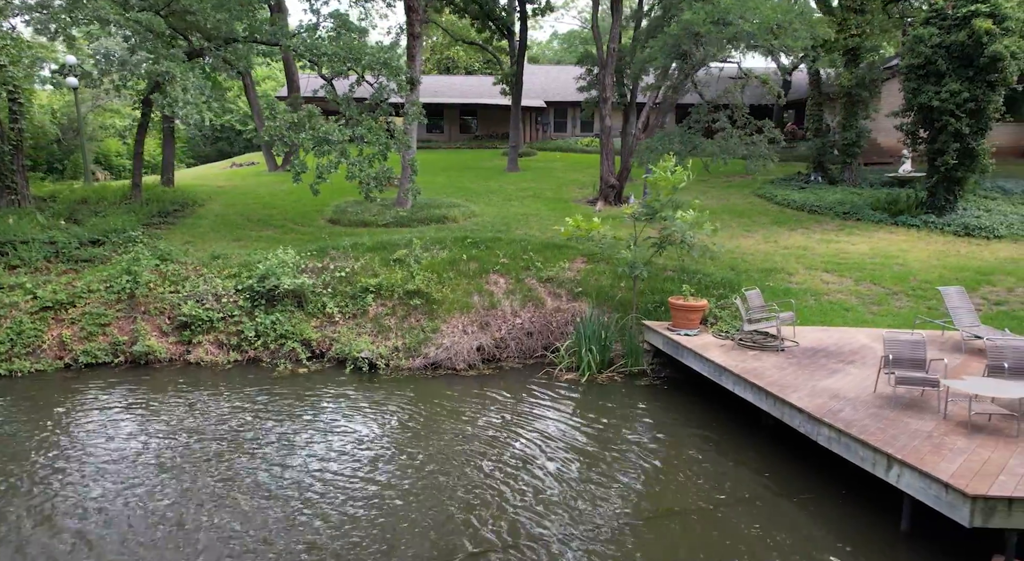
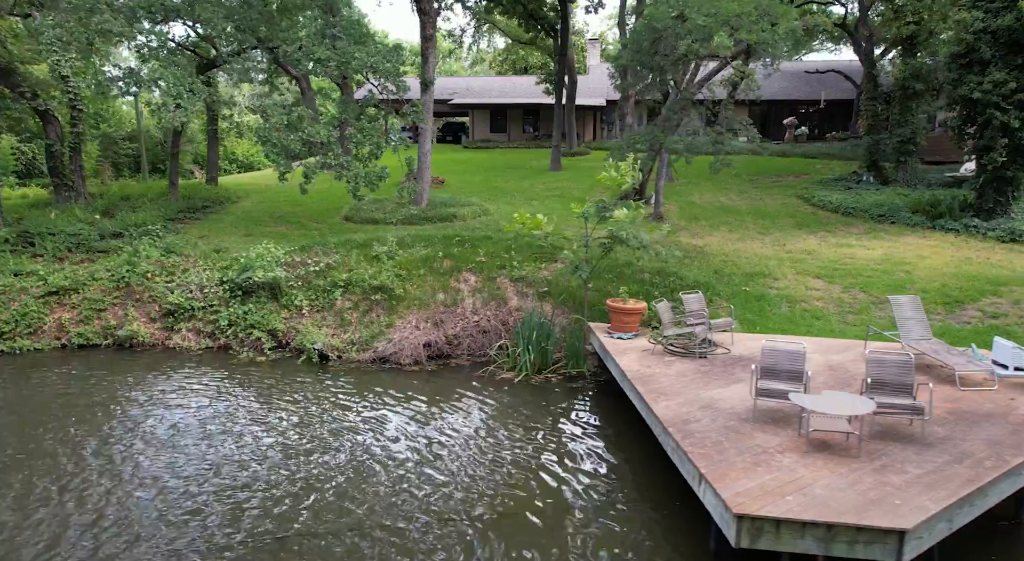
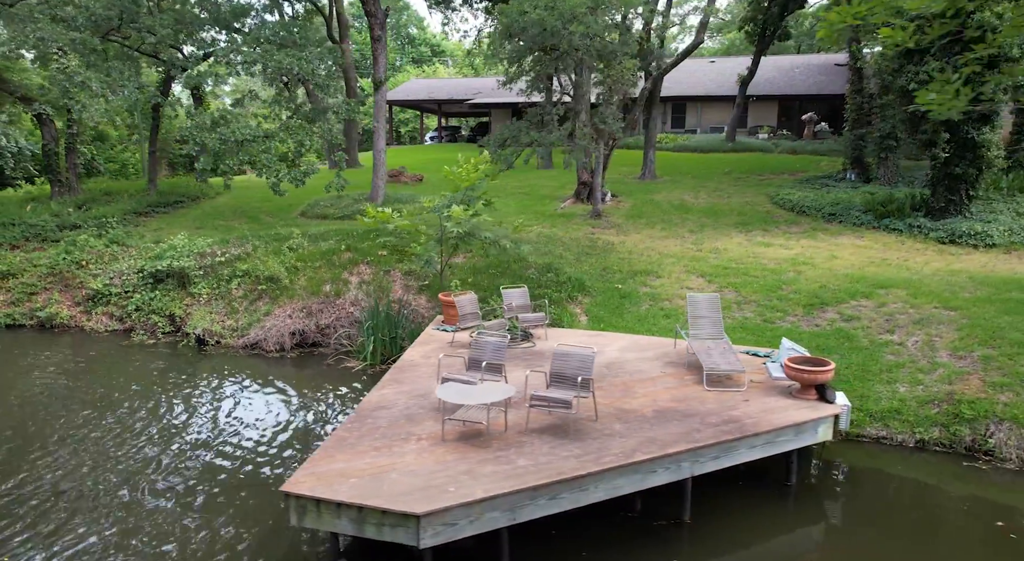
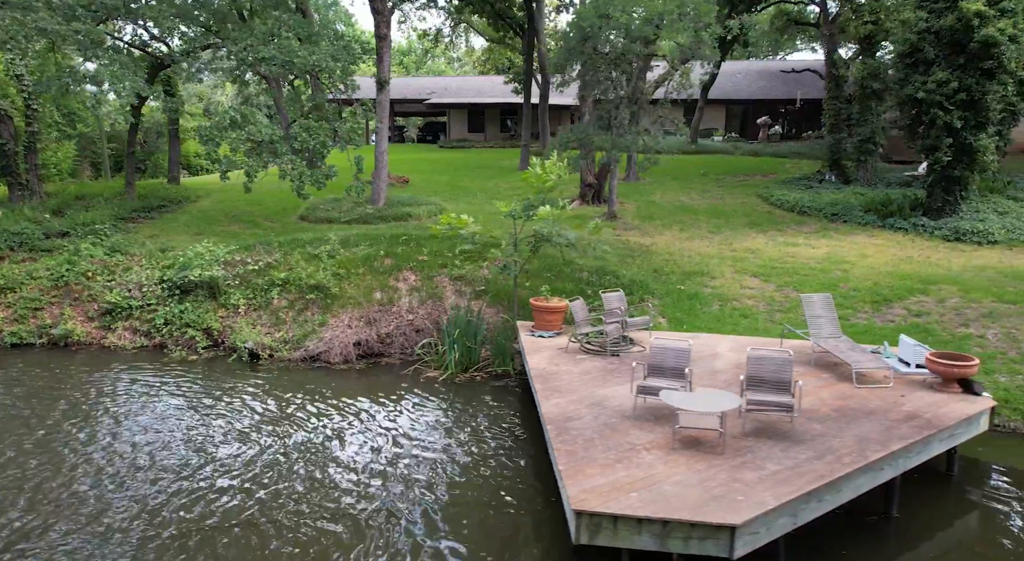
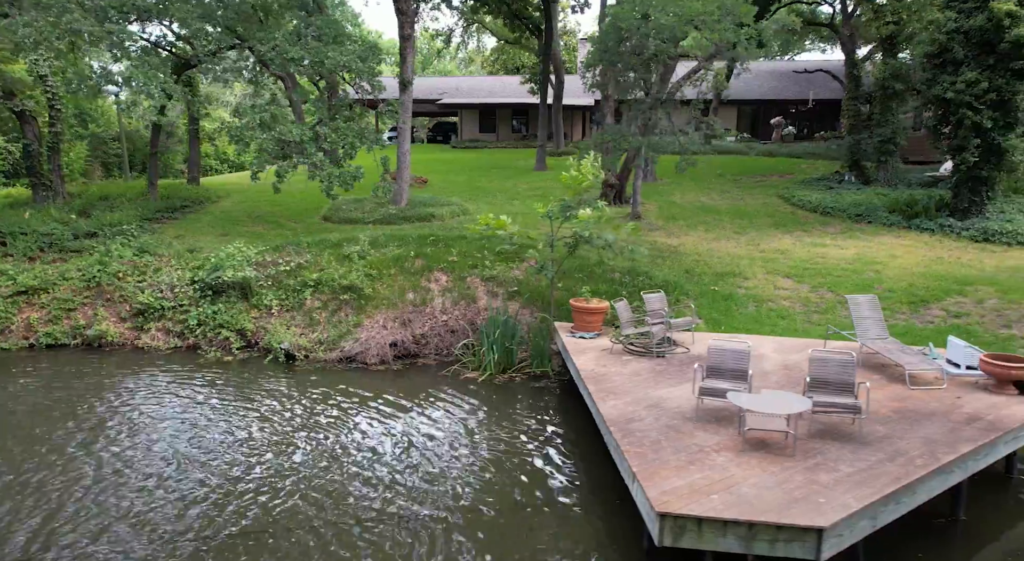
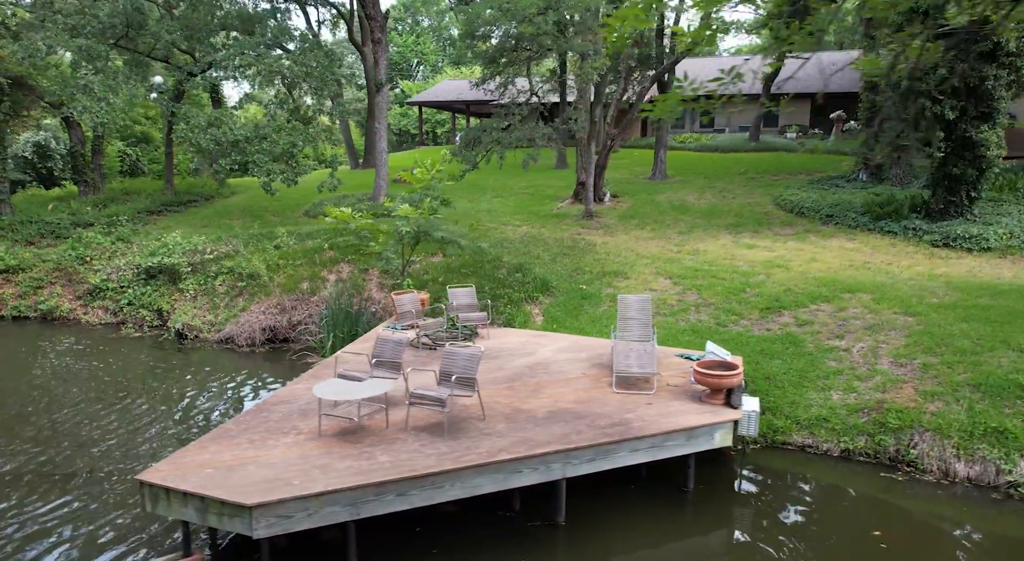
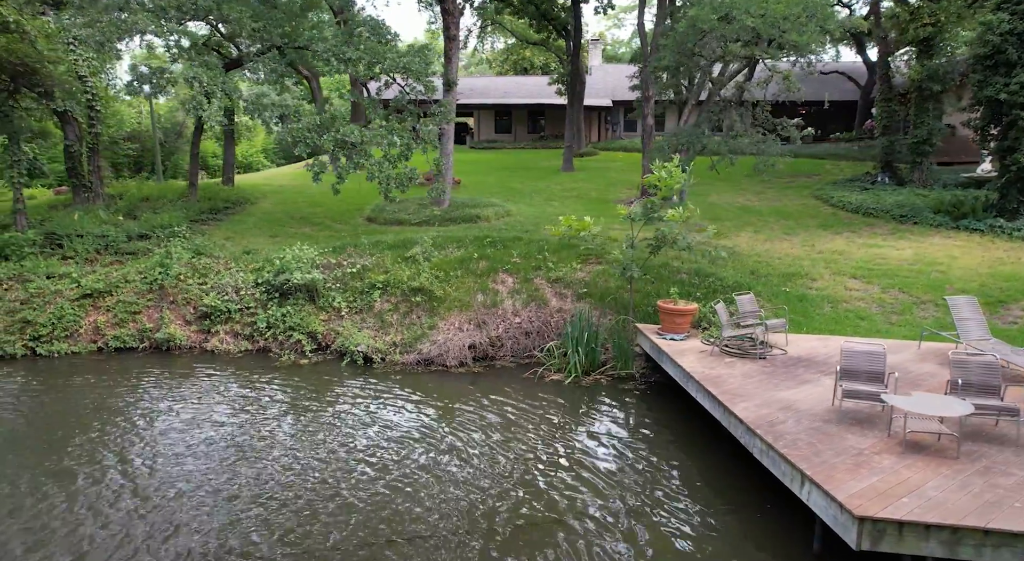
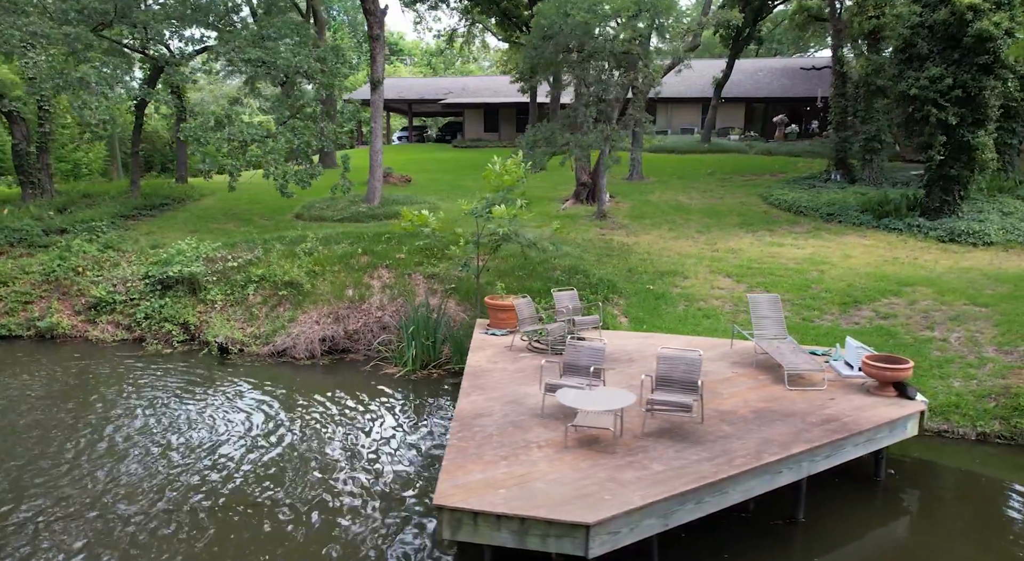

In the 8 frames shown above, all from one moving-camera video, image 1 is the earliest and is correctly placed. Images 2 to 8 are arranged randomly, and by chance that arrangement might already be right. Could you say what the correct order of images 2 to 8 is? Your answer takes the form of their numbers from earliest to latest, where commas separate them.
7, 2, 5, 4, 8, 3, 6
